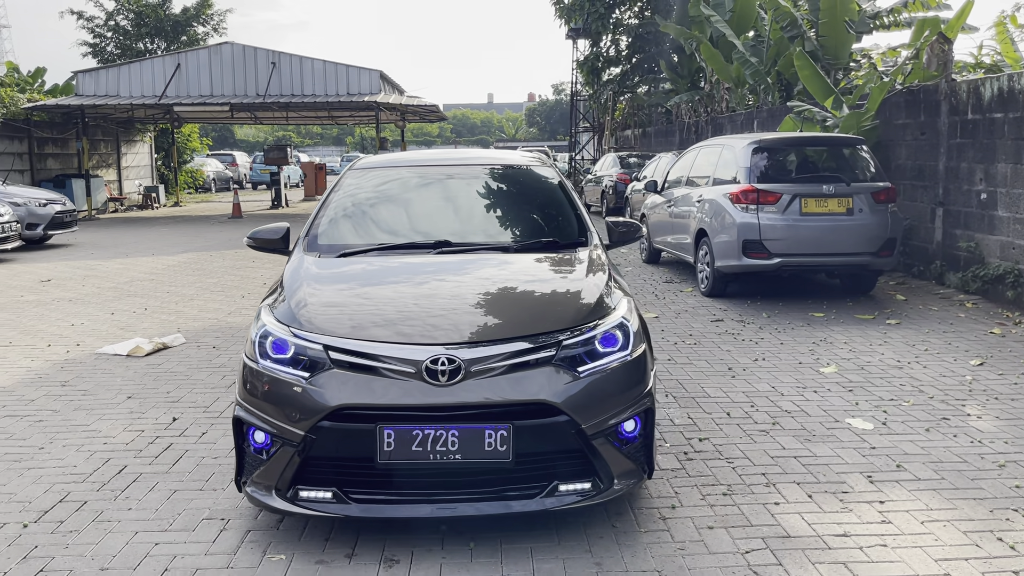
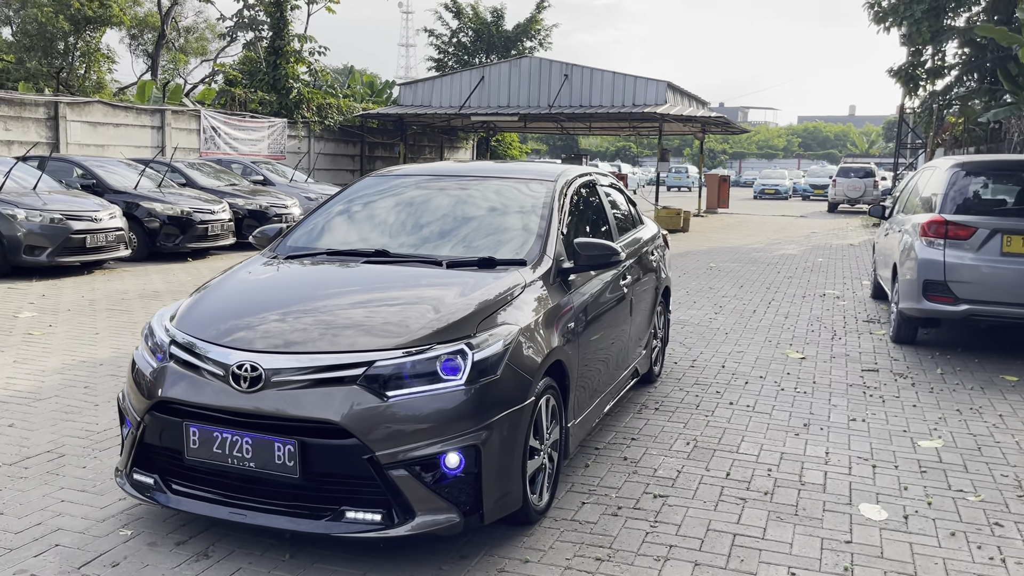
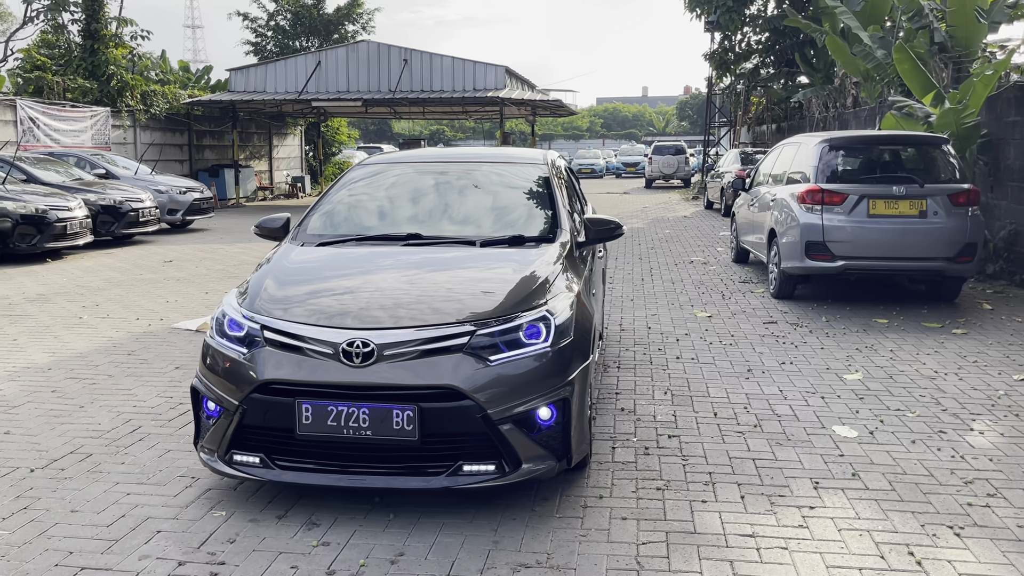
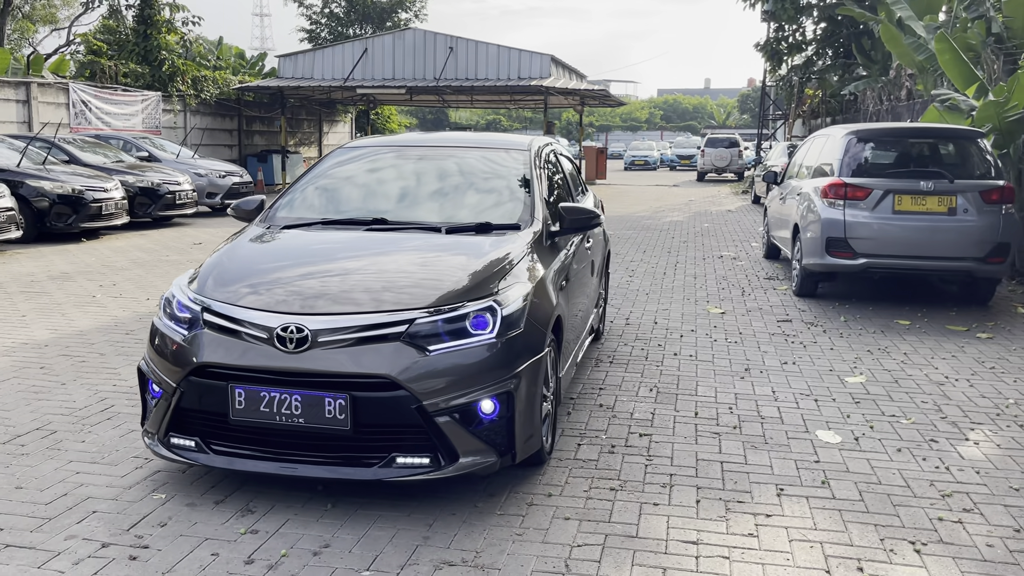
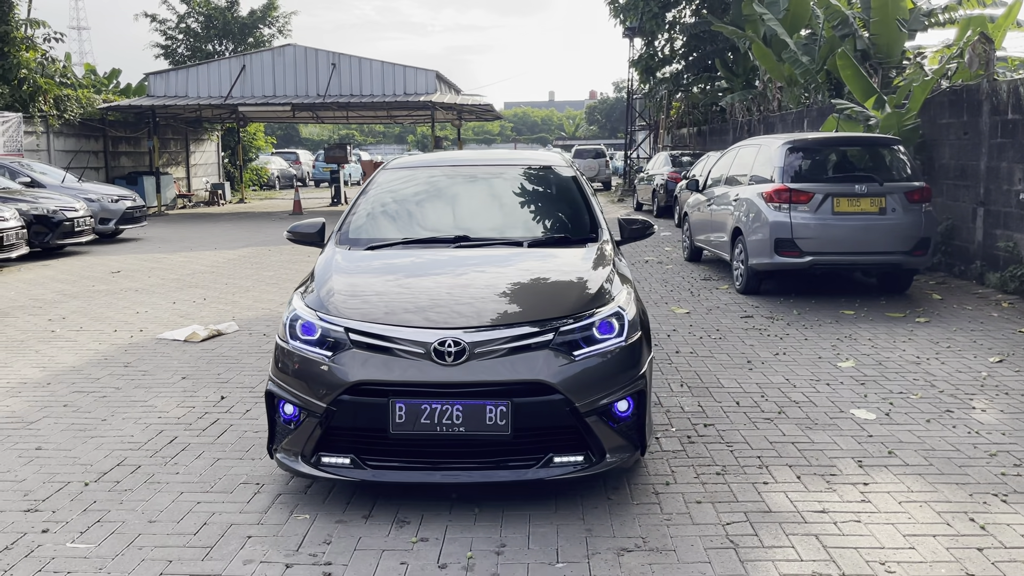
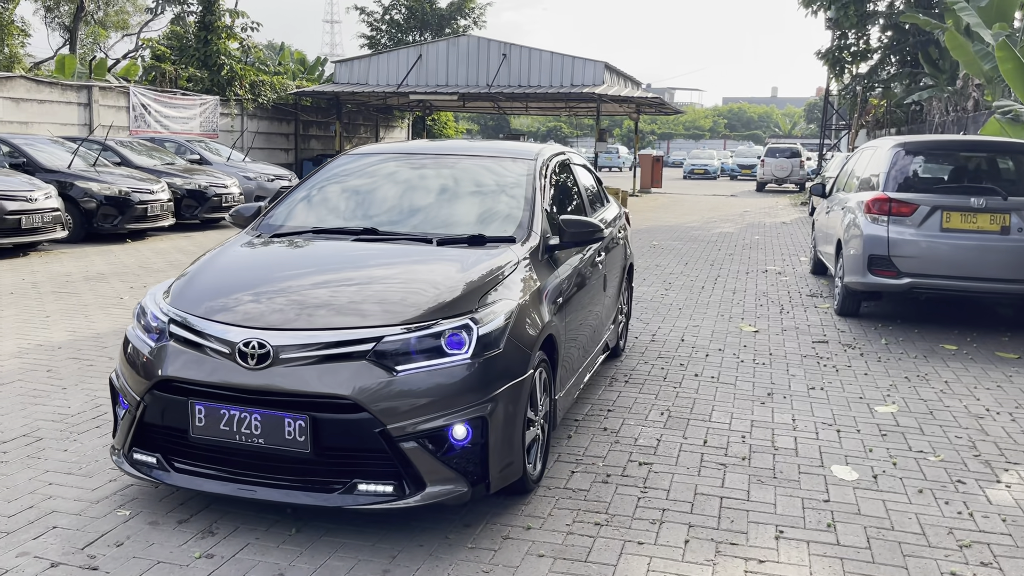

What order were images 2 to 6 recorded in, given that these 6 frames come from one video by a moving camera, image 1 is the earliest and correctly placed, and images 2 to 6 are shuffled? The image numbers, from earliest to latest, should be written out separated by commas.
5, 3, 4, 6, 2
